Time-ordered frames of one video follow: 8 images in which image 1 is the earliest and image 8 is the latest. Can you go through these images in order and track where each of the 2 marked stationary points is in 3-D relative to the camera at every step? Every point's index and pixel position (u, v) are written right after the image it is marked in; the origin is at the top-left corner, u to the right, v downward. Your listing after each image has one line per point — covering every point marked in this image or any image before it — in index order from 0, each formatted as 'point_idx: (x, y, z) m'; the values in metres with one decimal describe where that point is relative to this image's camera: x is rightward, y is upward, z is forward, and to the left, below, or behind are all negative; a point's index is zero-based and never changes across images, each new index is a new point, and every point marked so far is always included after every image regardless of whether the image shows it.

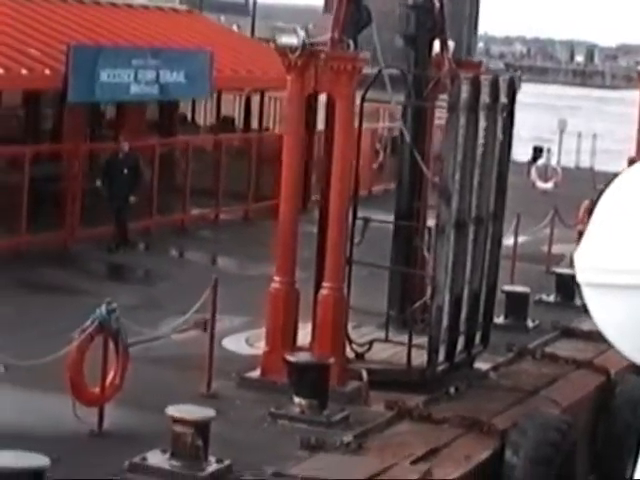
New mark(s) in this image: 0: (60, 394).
0: (-1.1, -0.7, +12.1) m
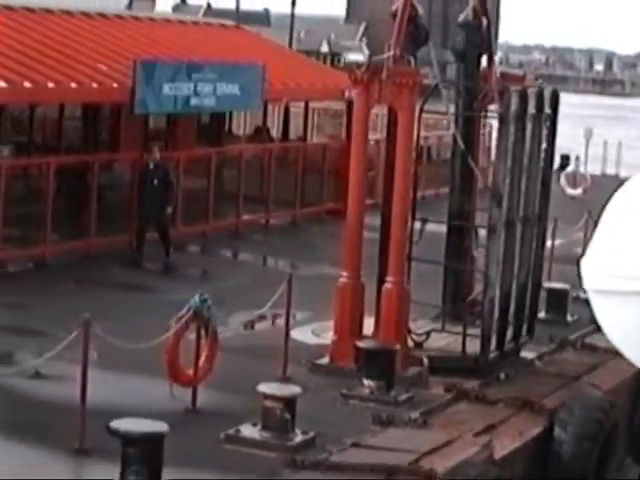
0: (-0.8, -0.7, +13.5) m
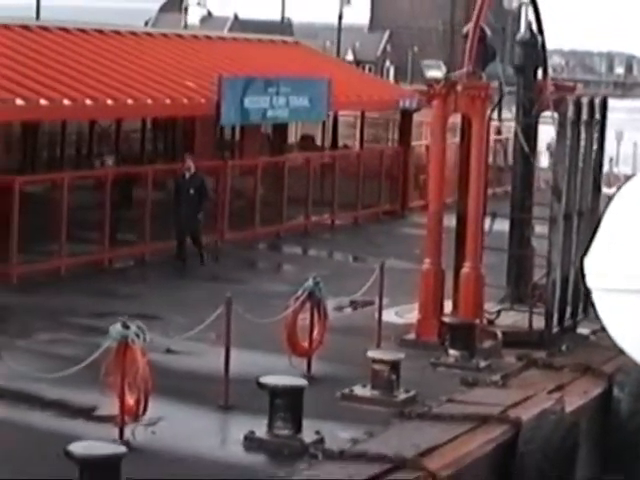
0: (-0.2, -0.6, +15.8) m
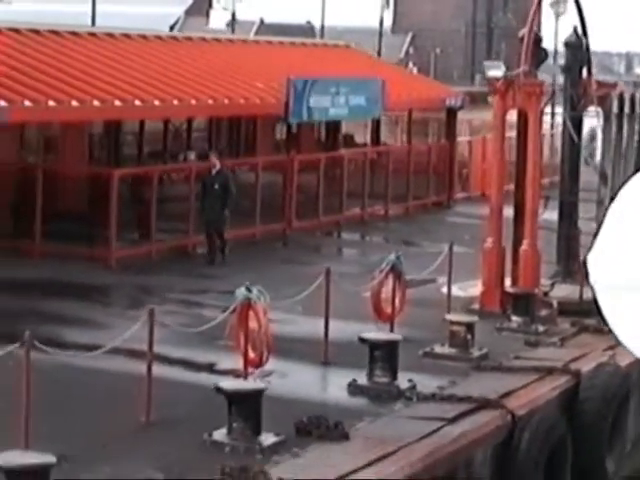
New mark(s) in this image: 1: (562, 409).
0: (+0.3, -0.5, +18.0) m
1: (+1.4, -0.9, +15.3) m
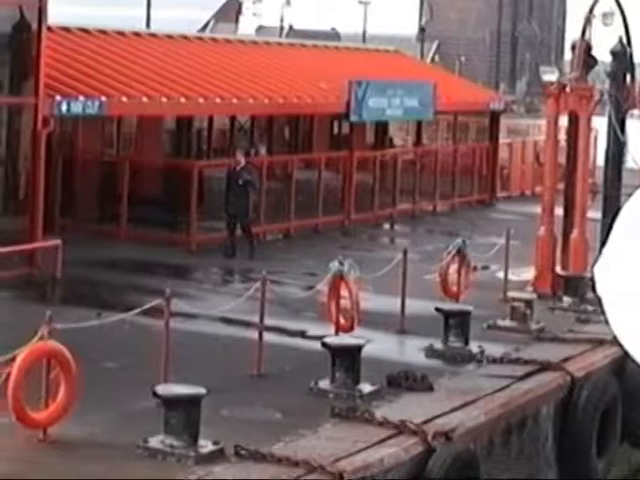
0: (+0.8, -0.4, +20.0) m
1: (+1.9, -0.9, +17.3) m
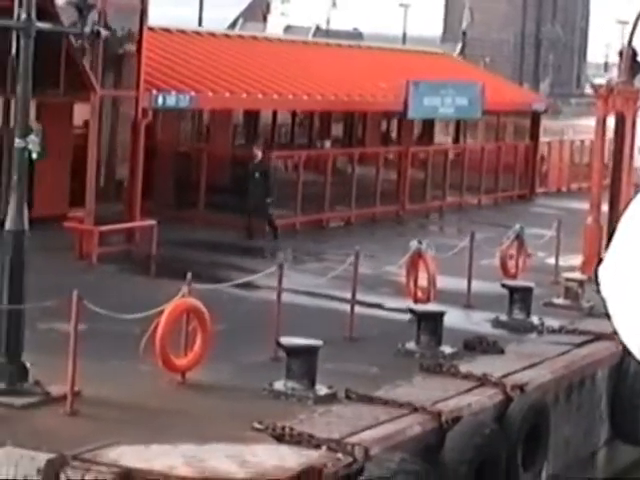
0: (+1.4, -0.3, +22.1) m
1: (+2.4, -0.8, +19.4) m
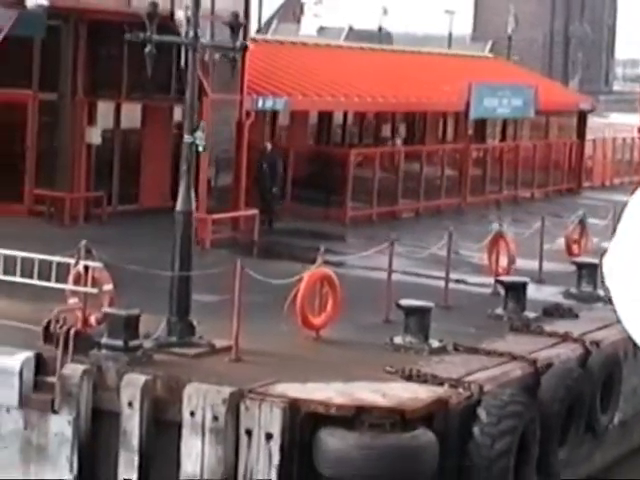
0: (+2.1, -0.2, +24.9) m
1: (+3.2, -0.6, +22.2) m
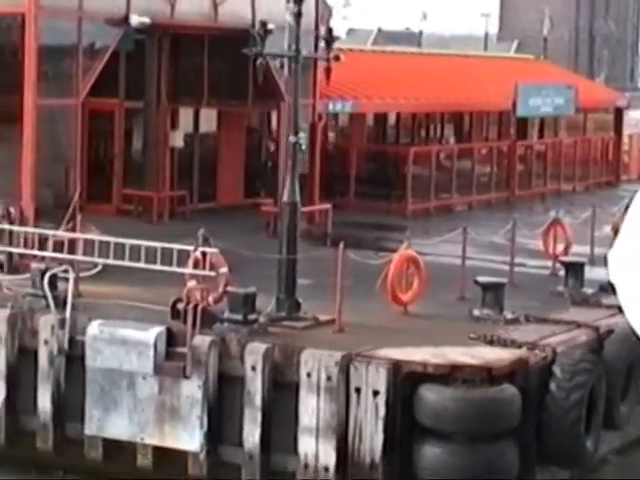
0: (+2.8, 0.0, +27.3) m
1: (+3.8, -0.5, +24.6) m
